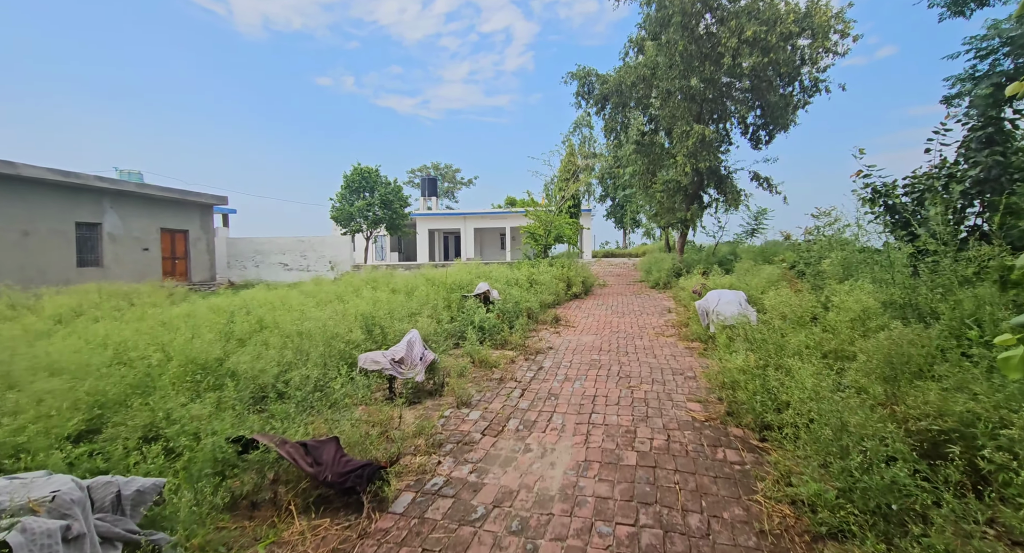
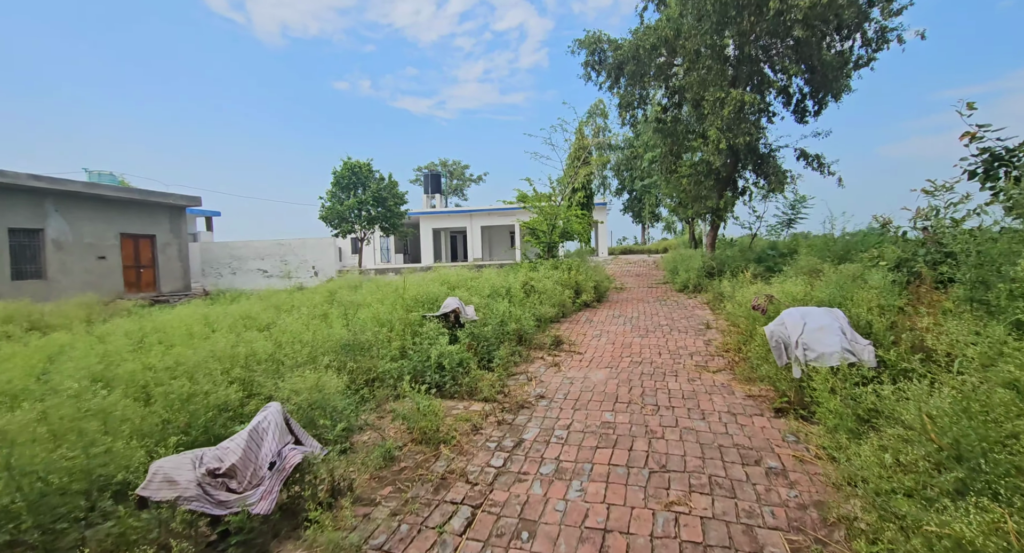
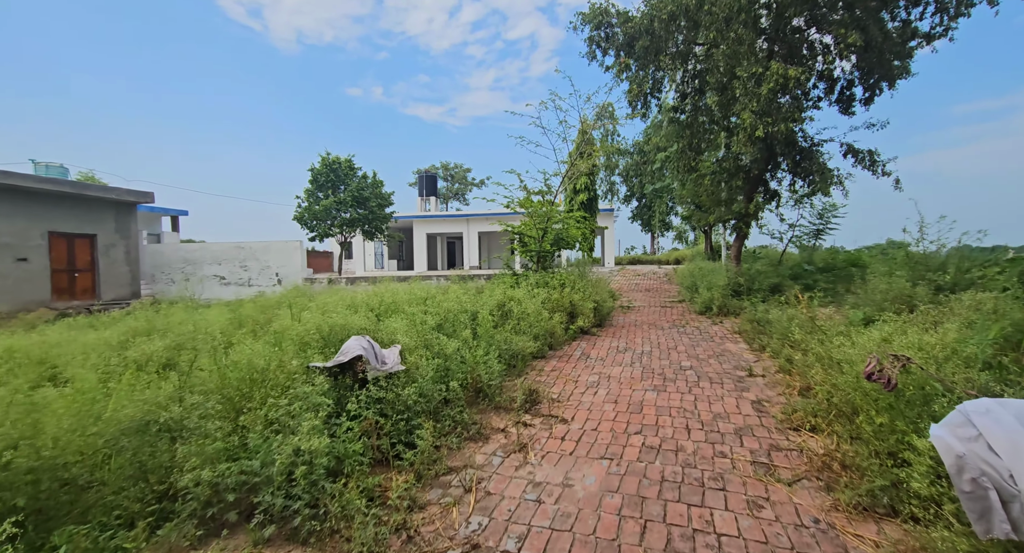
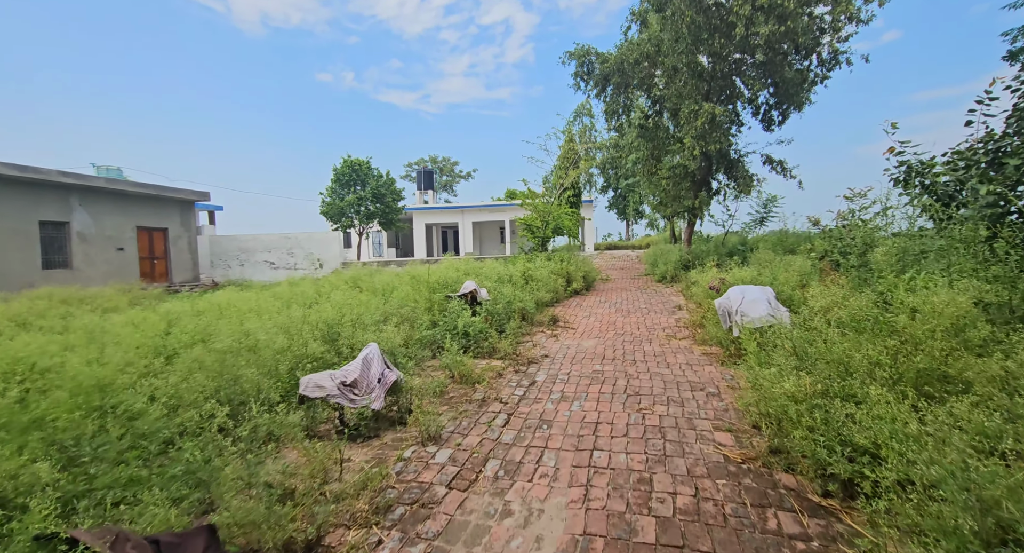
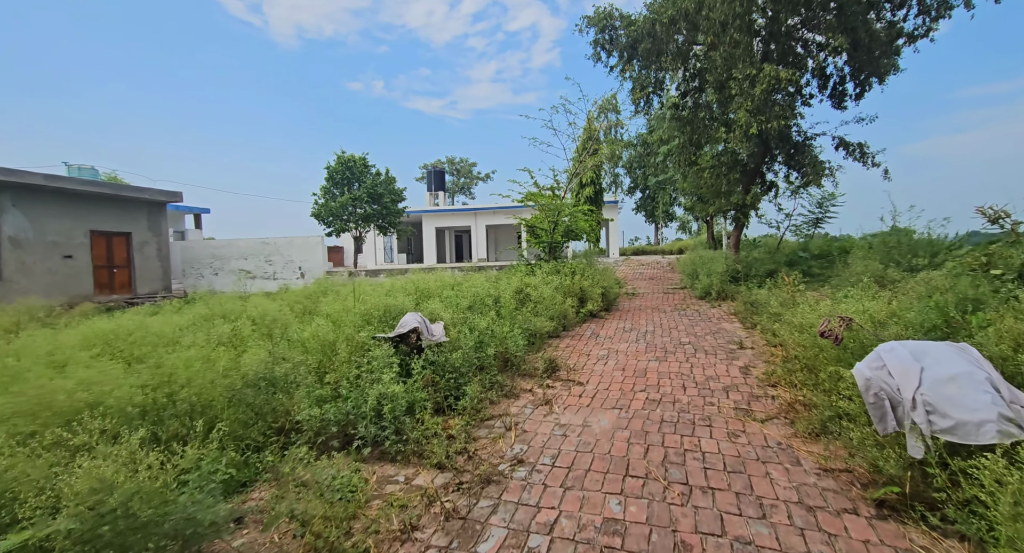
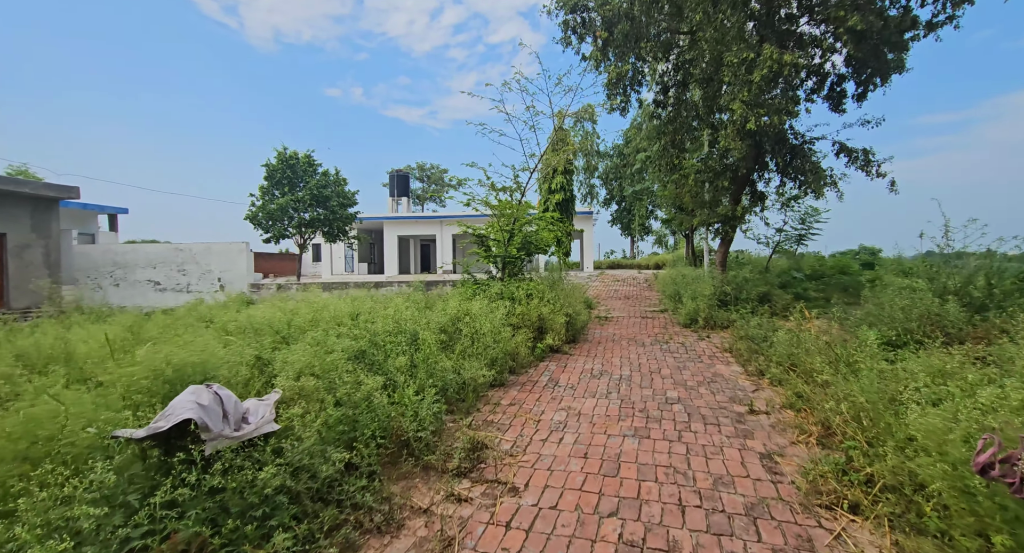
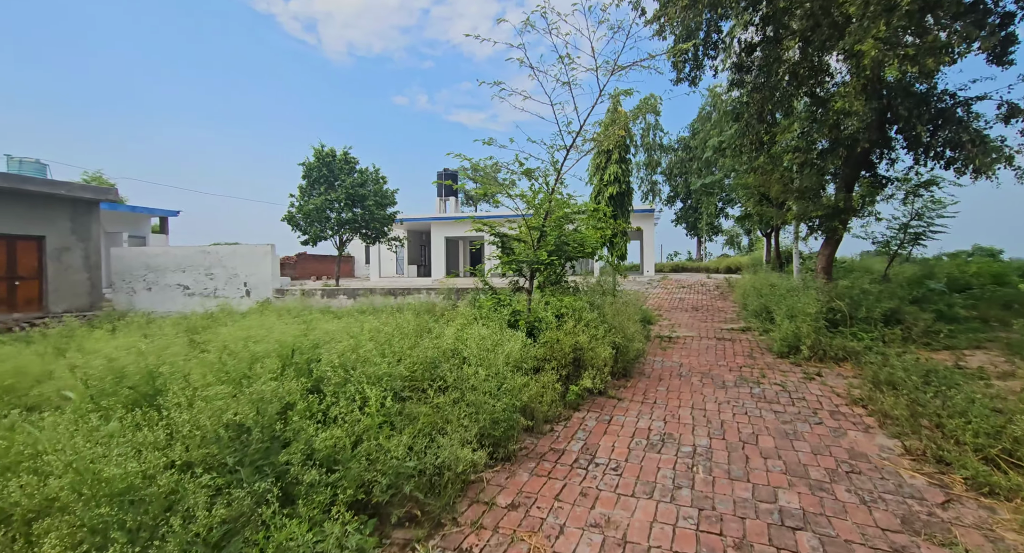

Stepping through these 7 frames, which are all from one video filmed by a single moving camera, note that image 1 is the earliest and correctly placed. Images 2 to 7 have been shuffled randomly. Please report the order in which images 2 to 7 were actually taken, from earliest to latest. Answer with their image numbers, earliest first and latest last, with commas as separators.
4, 2, 5, 3, 6, 7
